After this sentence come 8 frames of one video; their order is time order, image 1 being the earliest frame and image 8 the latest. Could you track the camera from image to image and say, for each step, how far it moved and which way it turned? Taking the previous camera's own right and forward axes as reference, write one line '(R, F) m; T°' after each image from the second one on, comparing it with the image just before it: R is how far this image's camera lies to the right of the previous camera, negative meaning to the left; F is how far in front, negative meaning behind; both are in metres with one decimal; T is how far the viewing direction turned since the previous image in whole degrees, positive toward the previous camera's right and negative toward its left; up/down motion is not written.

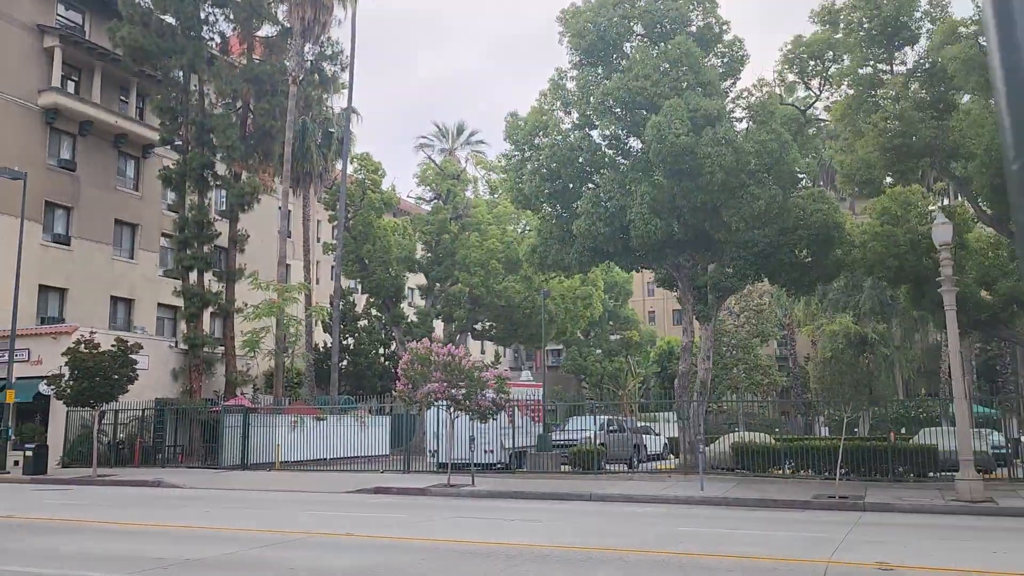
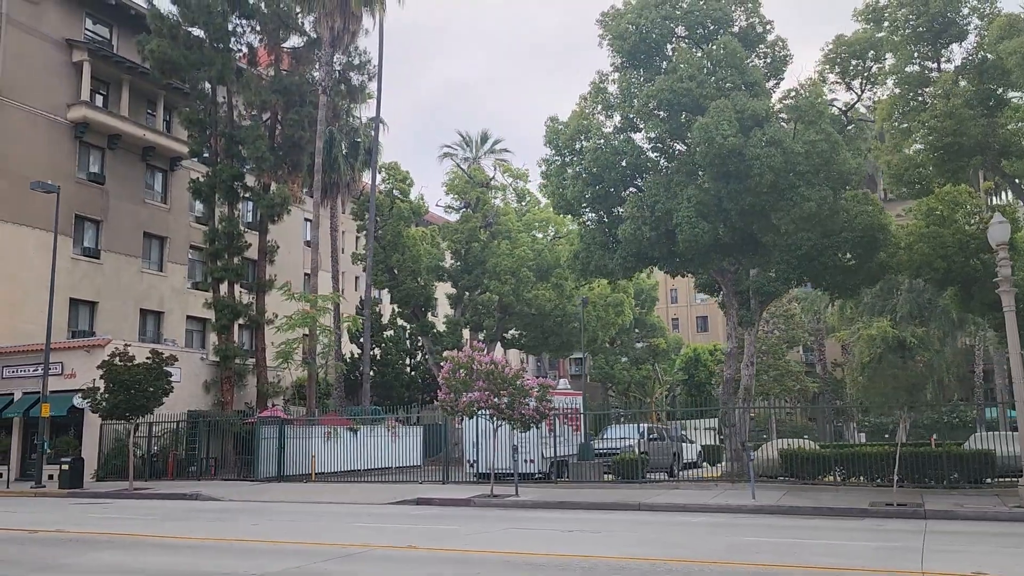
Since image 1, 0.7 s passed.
(-0.7, +0.3) m; -1°
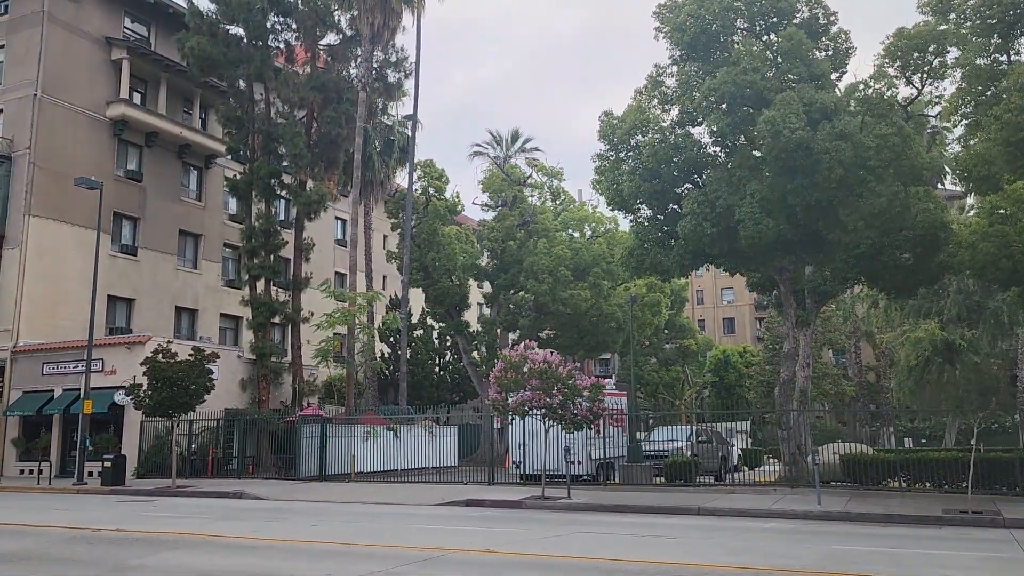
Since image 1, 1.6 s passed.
(-0.9, +0.4) m; -1°
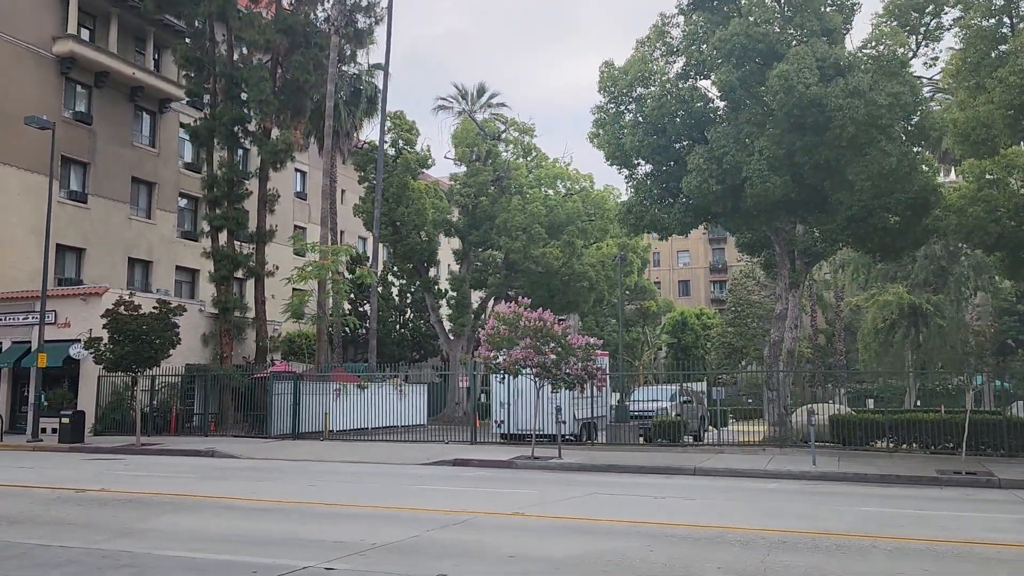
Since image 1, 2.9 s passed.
(-1.2, +0.7) m; +4°
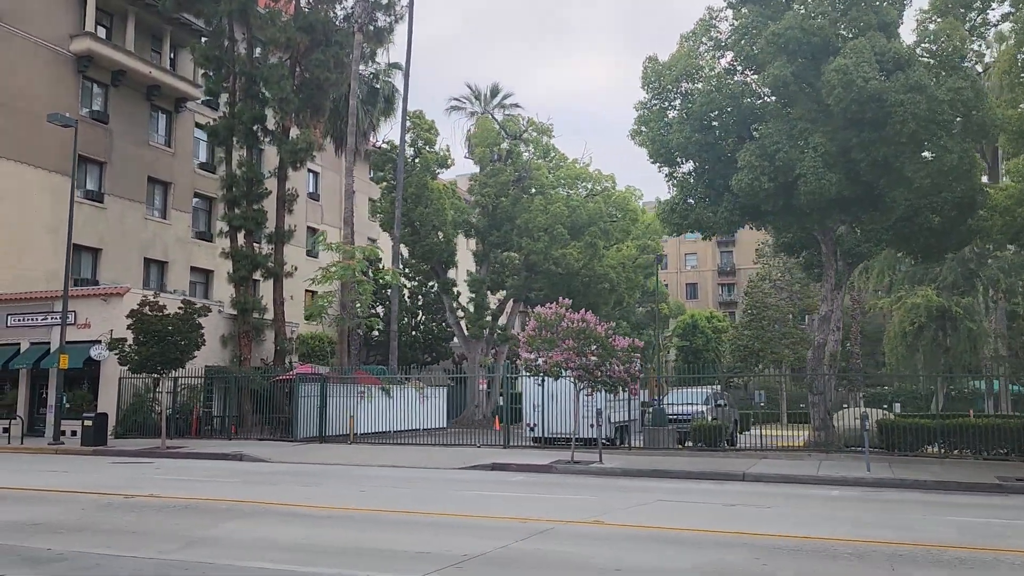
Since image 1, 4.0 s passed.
(-1.1, +0.5) m; 0°
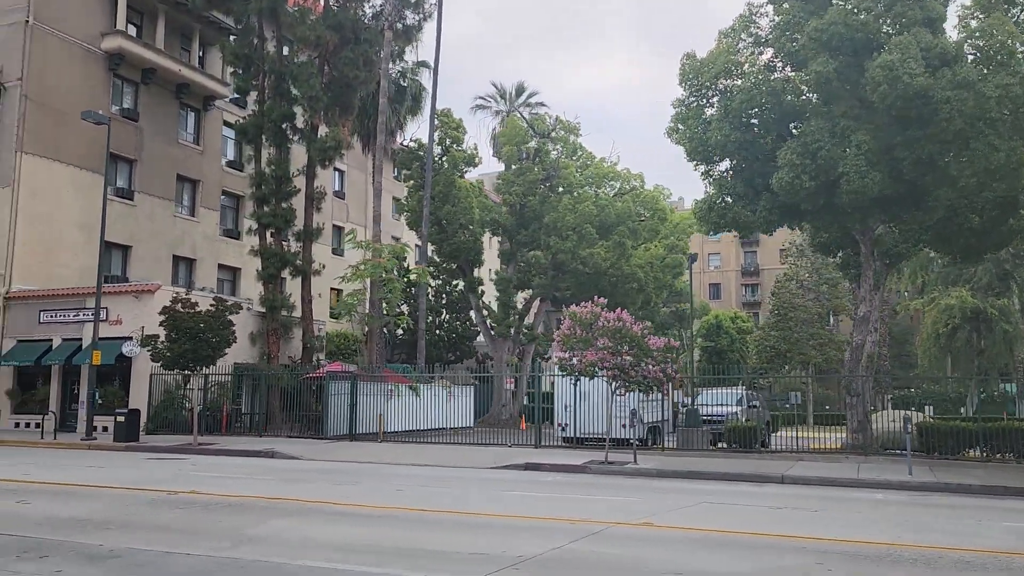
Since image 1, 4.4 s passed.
(-0.4, +0.1) m; -1°
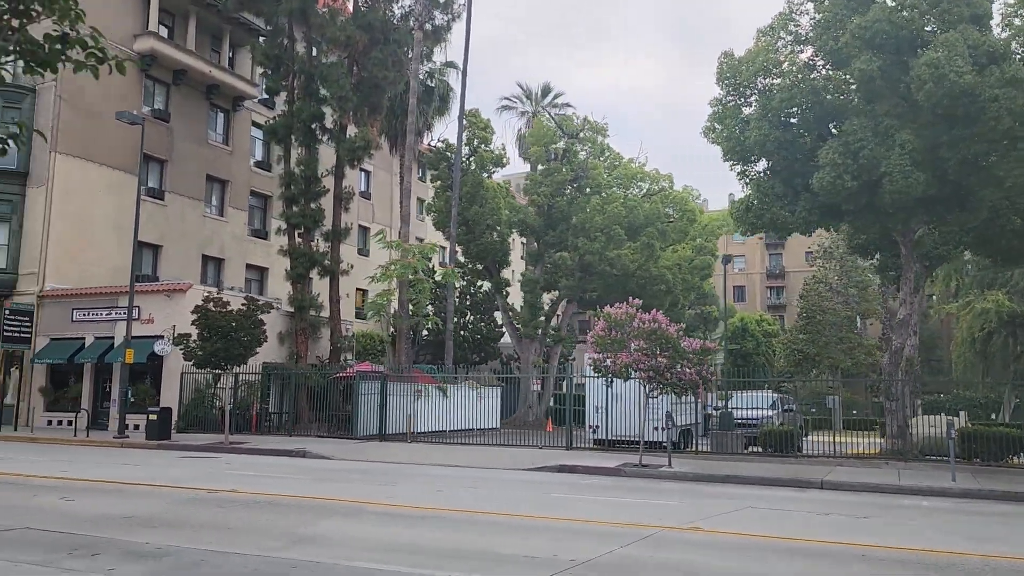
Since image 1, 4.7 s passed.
(-0.4, +0.1) m; -1°
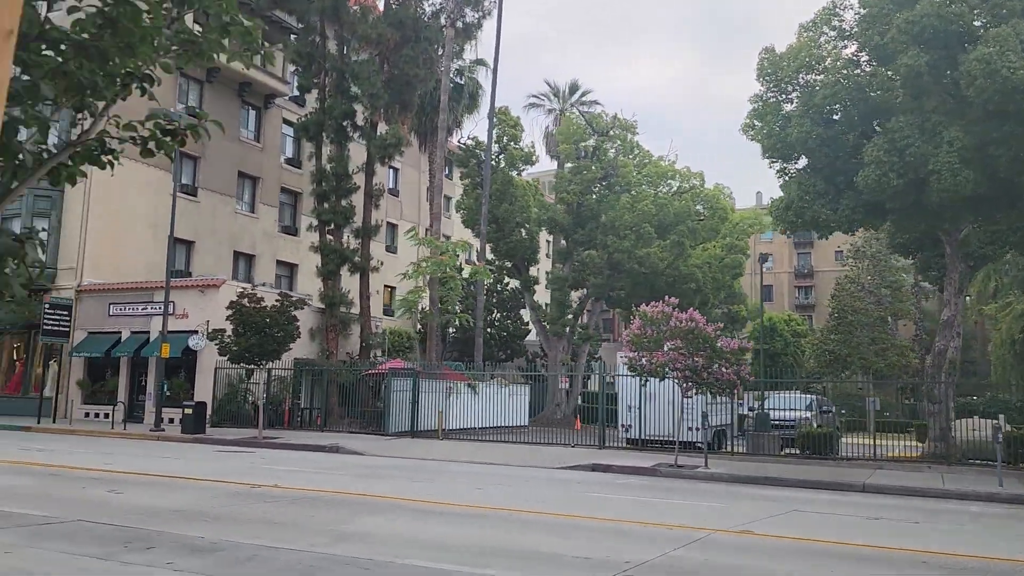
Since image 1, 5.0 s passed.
(-0.3, +0.1) m; -2°
